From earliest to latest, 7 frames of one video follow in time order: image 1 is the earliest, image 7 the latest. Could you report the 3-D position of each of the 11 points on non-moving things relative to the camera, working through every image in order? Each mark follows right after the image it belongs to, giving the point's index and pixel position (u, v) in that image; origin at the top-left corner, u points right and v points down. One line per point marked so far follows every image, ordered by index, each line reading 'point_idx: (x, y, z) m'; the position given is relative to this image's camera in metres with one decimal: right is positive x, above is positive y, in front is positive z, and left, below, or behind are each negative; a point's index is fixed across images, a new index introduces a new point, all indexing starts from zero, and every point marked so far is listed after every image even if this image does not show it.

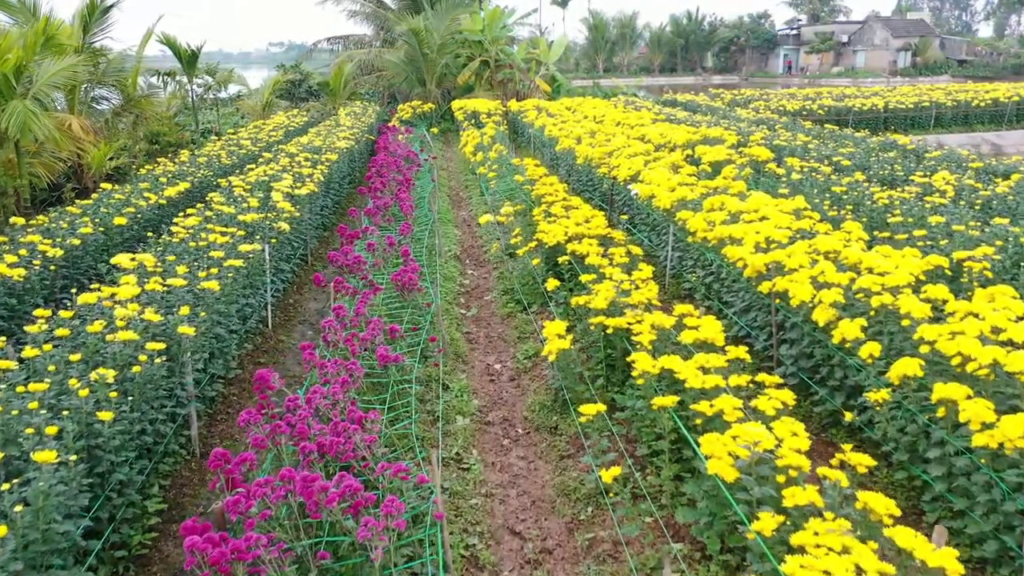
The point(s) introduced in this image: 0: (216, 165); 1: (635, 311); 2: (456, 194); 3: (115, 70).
0: (-3.3, +1.4, +9.2) m
1: (+0.7, -0.1, +4.6) m
2: (-0.8, +1.4, +11.8) m
3: (-5.7, +3.1, +11.7) m
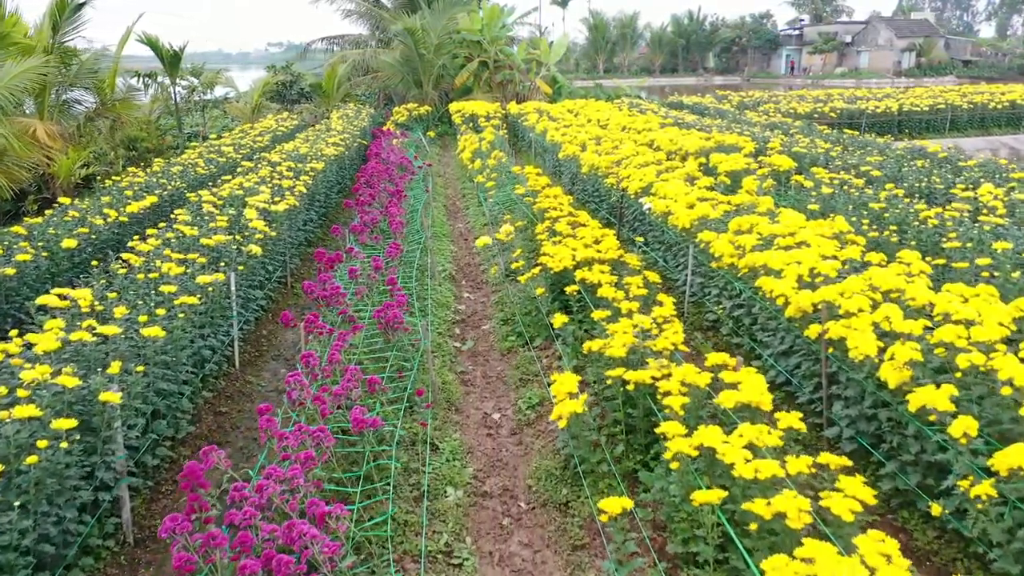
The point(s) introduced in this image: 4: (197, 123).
0: (-3.3, +1.2, +8.4) m
1: (+0.7, -0.3, +3.8) m
2: (-0.8, +1.2, +11.1) m
3: (-5.7, +2.9, +10.9) m
4: (-6.2, +3.2, +15.8) m
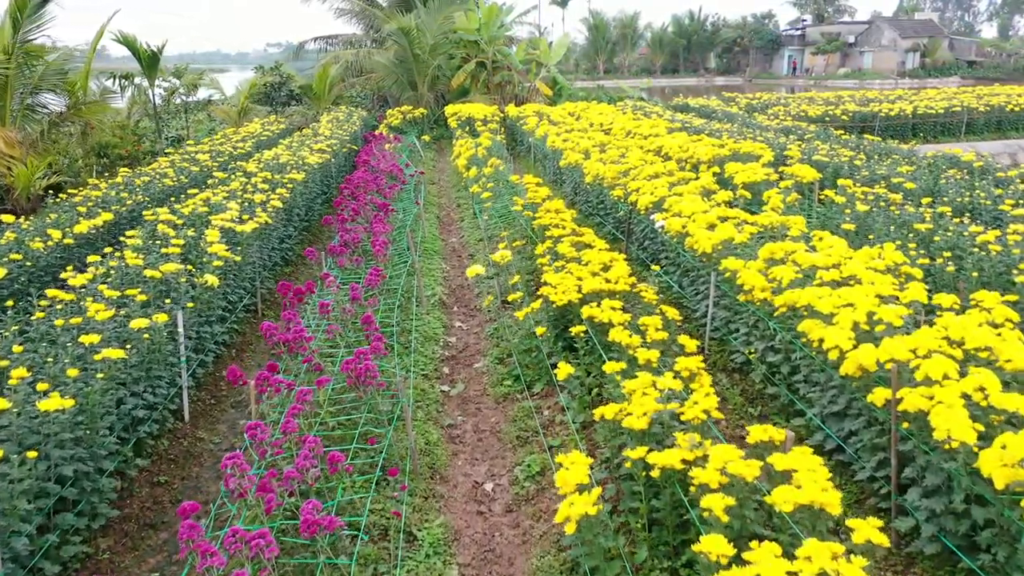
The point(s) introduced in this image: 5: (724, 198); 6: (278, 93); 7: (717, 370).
0: (-3.4, +1.0, +7.7) m
1: (+0.7, -0.6, +3.1) m
2: (-0.9, +0.9, +10.3) m
3: (-5.7, +2.7, +10.2) m
4: (-6.2, +3.0, +15.1) m
5: (+1.8, +0.8, +6.8) m
6: (-5.2, +4.3, +18.0) m
7: (+1.3, -0.5, +5.0) m
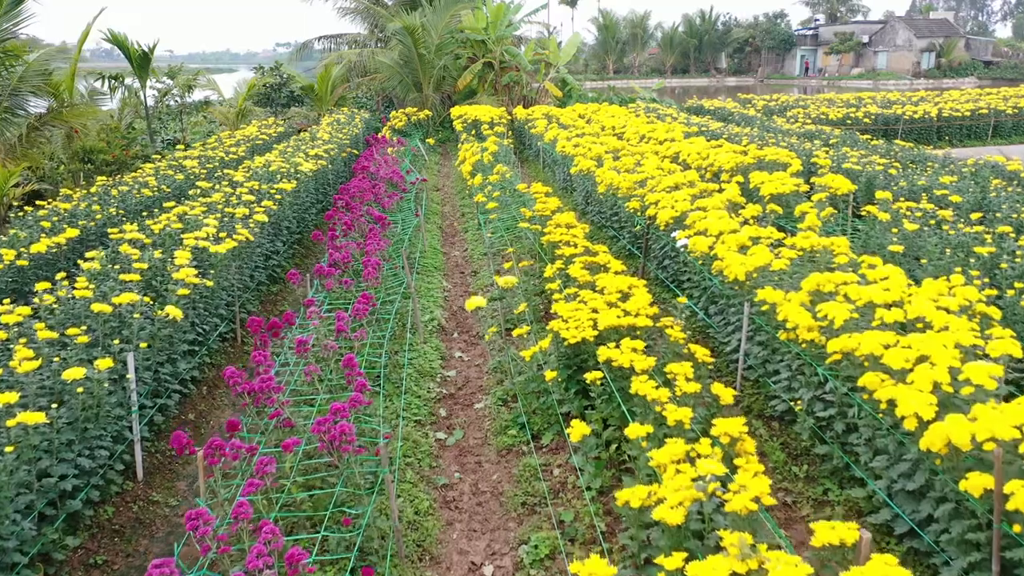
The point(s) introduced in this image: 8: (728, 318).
0: (-3.3, +0.8, +7.1) m
1: (+0.7, -0.8, +2.4) m
2: (-0.8, +0.7, +9.7) m
3: (-5.6, +2.5, +9.6) m
4: (-6.1, +2.9, +14.5) m
5: (+1.8, +0.6, +6.2) m
6: (-5.0, +4.2, +17.4) m
7: (+1.3, -0.7, +4.3) m
8: (+1.3, -0.2, +5.0) m
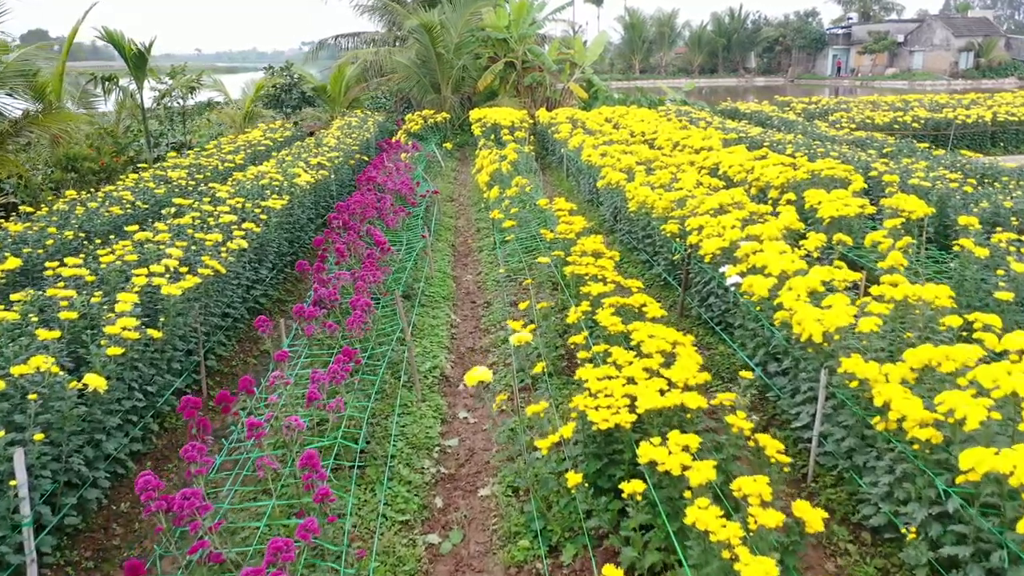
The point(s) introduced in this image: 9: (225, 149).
0: (-3.2, +0.5, +6.2) m
1: (+0.7, -1.0, +1.5) m
2: (-0.6, +0.5, +8.8) m
3: (-5.4, +2.3, +8.8) m
4: (-5.7, +2.6, +13.7) m
5: (+1.9, +0.3, +5.1) m
6: (-4.5, +3.9, +16.6) m
7: (+1.3, -1.0, +3.3) m
8: (+1.4, -0.5, +4.0) m
9: (-3.9, +1.9, +10.9) m
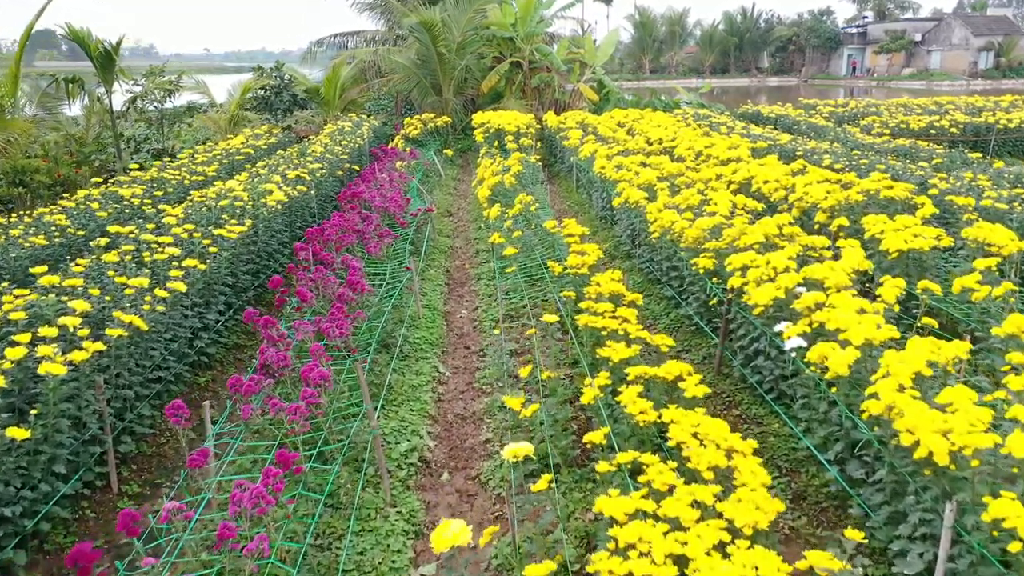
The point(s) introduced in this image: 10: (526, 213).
0: (-3.2, +0.2, +5.1) m
1: (+0.6, -1.4, +0.4) m
2: (-0.5, +0.2, +7.7) m
3: (-5.4, +2.0, +7.7) m
4: (-5.6, +2.3, +12.7) m
5: (+1.9, 0.0, +4.0) m
6: (-4.4, +3.6, +15.5) m
7: (+1.3, -1.3, +2.2) m
8: (+1.4, -0.8, +2.9) m
9: (-3.8, +1.6, +9.8) m
10: (+0.1, +0.7, +7.4) m
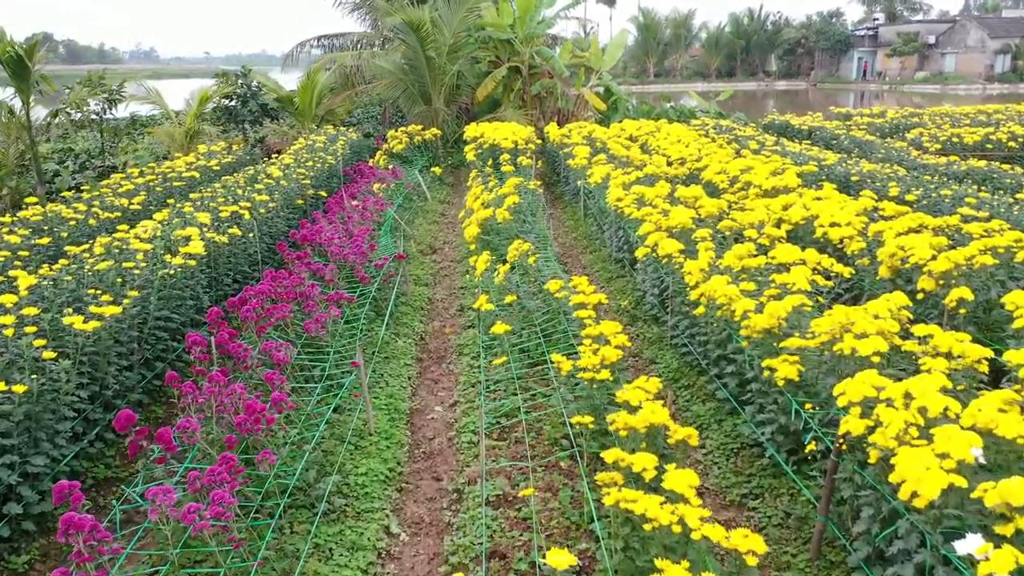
0: (-3.2, -0.3, +3.4) m
1: (+0.6, -1.9, -1.4) m
2: (-0.6, -0.4, +5.9) m
3: (-5.4, +1.5, +6.0) m
4: (-5.7, +1.8, +10.9) m
5: (+1.9, -0.6, +2.3) m
6: (-4.5, +3.1, +13.8) m
7: (+1.2, -1.8, +0.5) m
8: (+1.3, -1.3, +1.1) m
9: (-3.9, +1.0, +8.1) m
10: (+0.1, +0.1, +5.6) m
